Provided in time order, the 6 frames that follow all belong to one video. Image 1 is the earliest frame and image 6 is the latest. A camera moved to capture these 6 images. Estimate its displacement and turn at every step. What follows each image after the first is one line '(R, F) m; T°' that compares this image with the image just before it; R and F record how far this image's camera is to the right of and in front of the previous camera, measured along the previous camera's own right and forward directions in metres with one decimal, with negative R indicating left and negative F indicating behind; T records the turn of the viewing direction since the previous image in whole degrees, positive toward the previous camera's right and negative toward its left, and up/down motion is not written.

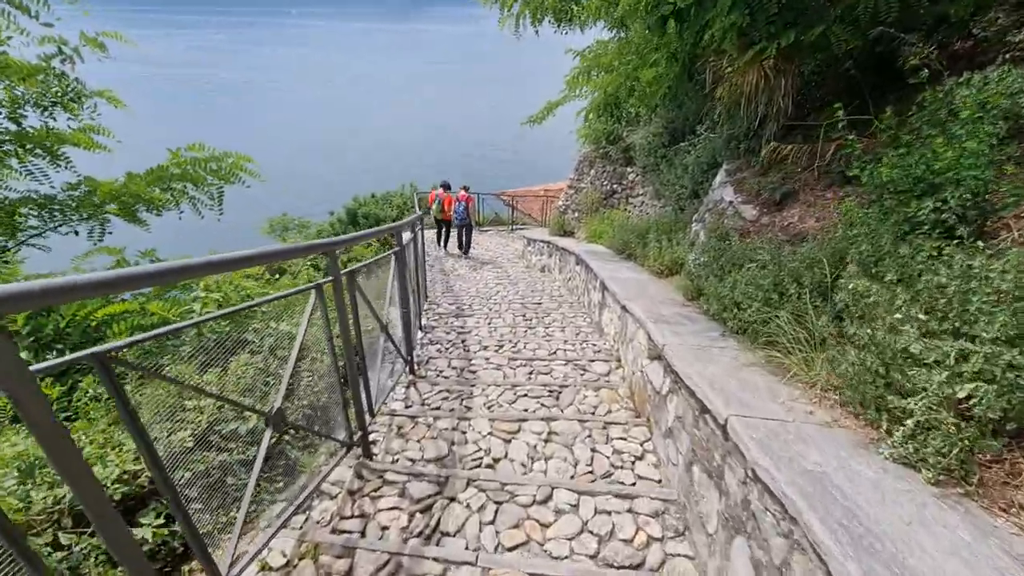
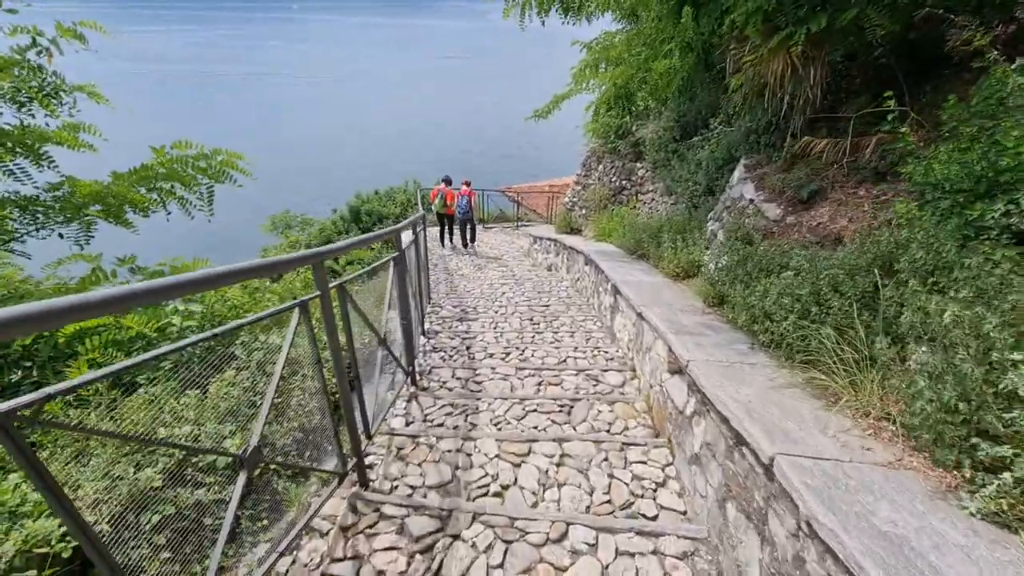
(0.0, +0.2) m; -1°
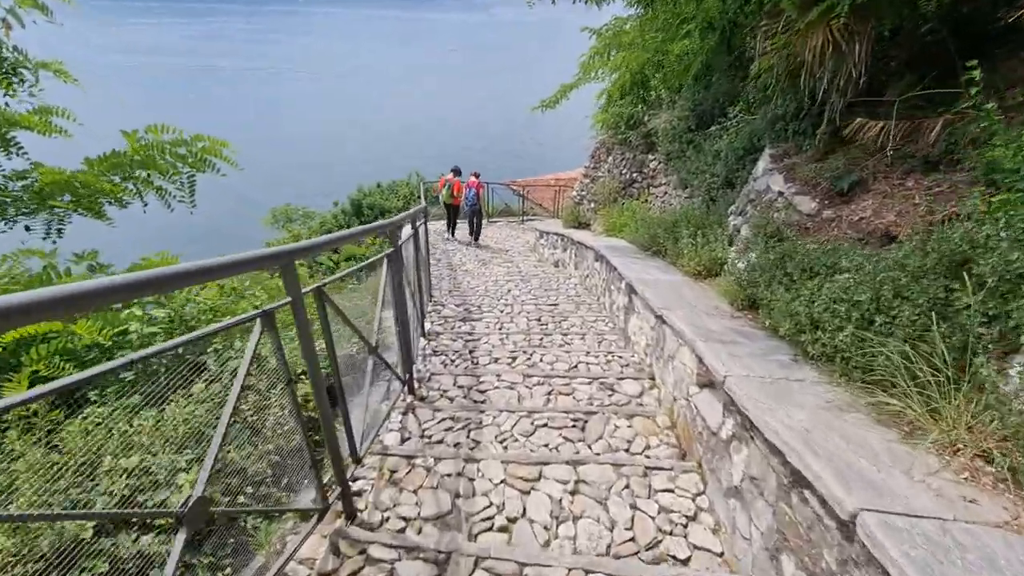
(0.0, +0.3) m; 0°
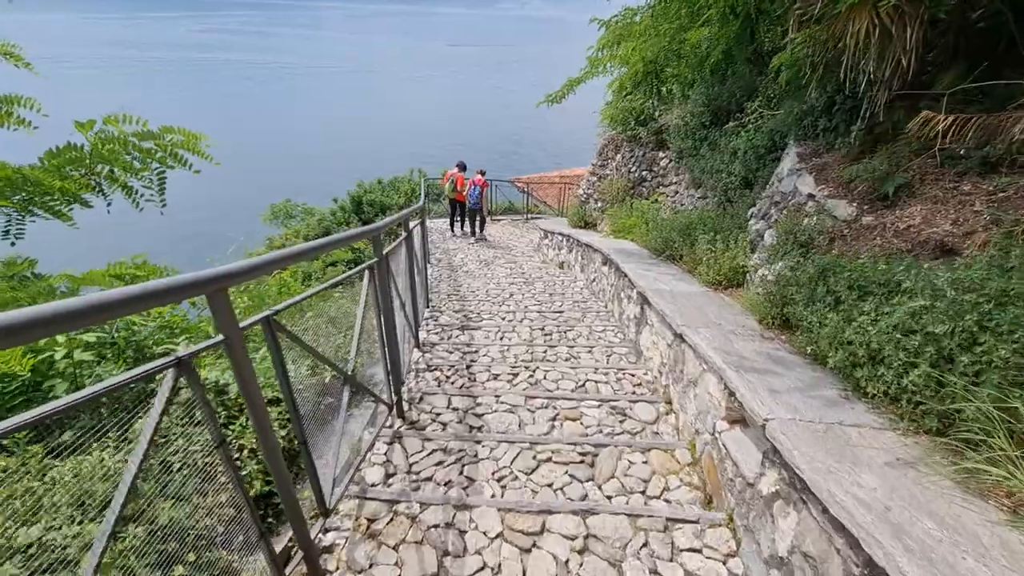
(0.0, +0.3) m; 0°
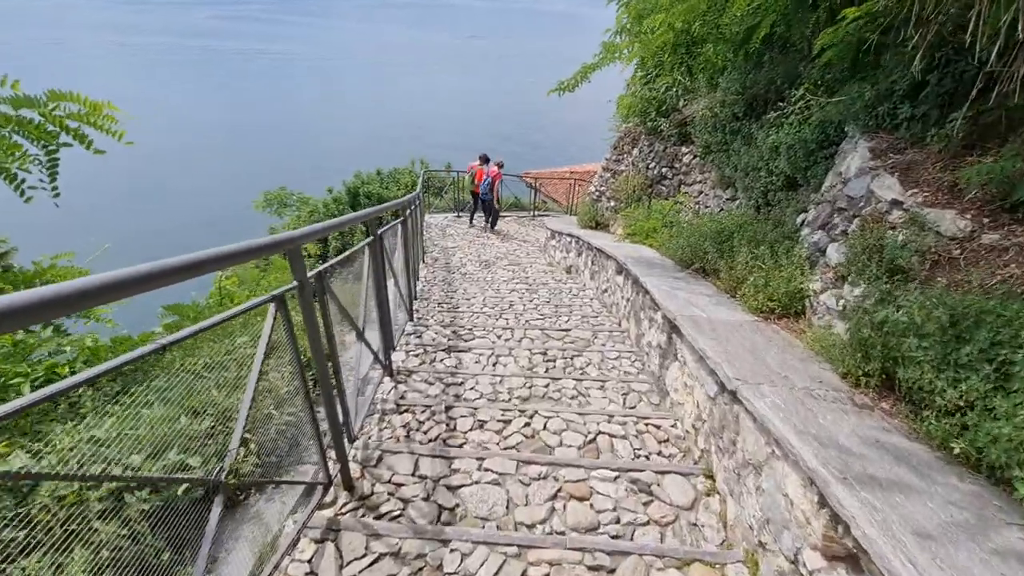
(+0.1, +0.7) m; -1°
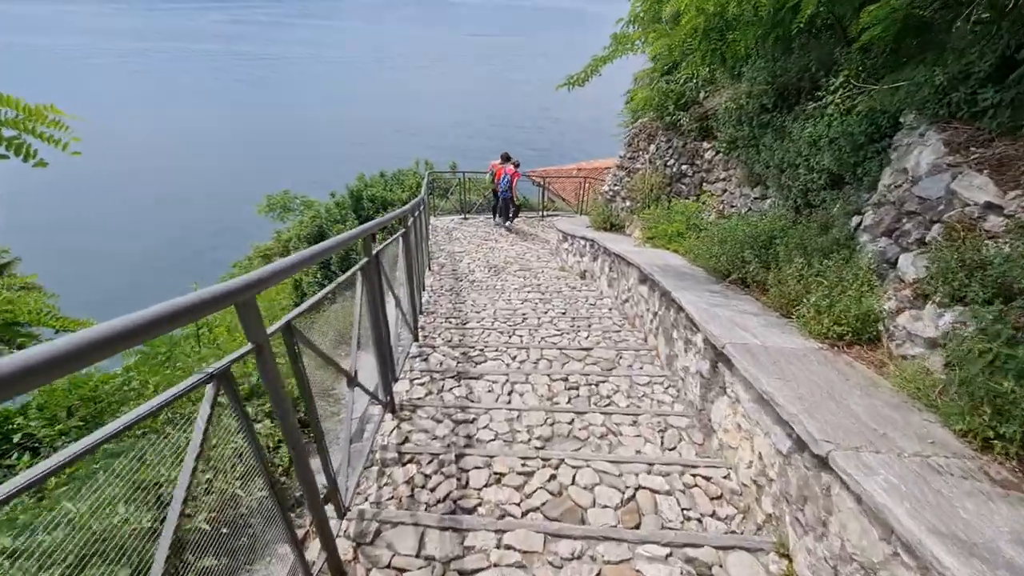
(0.0, +0.4) m; -1°
